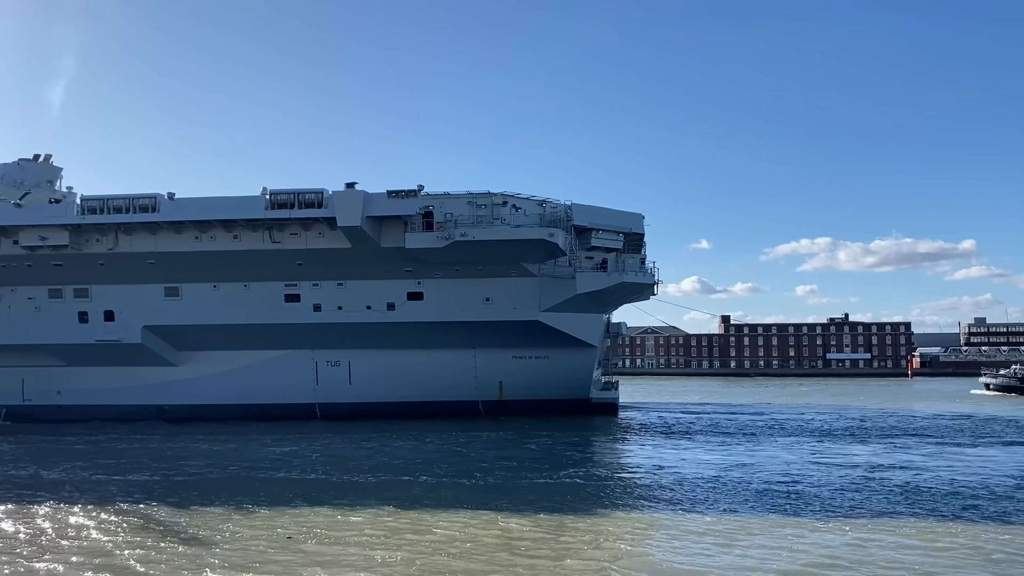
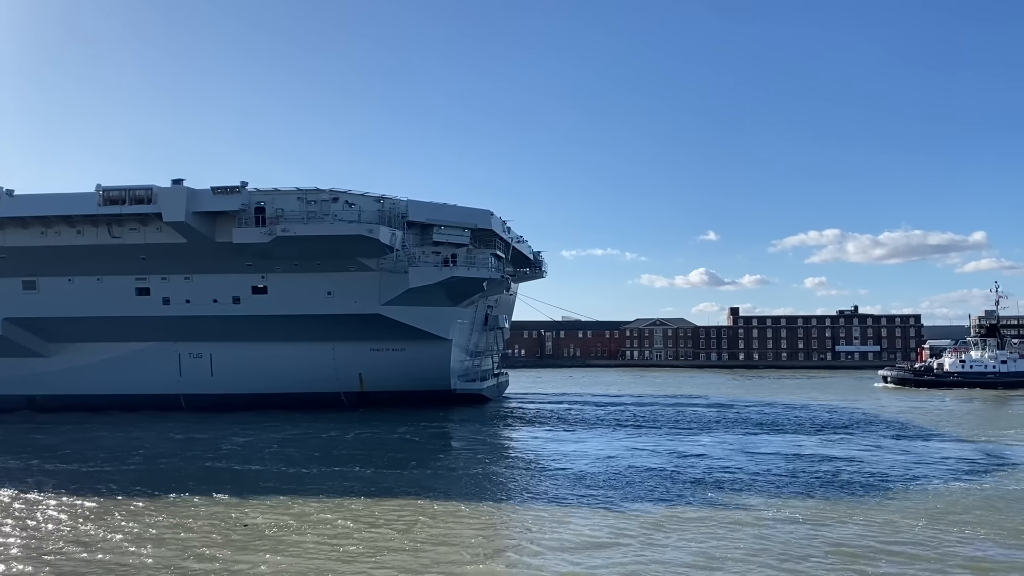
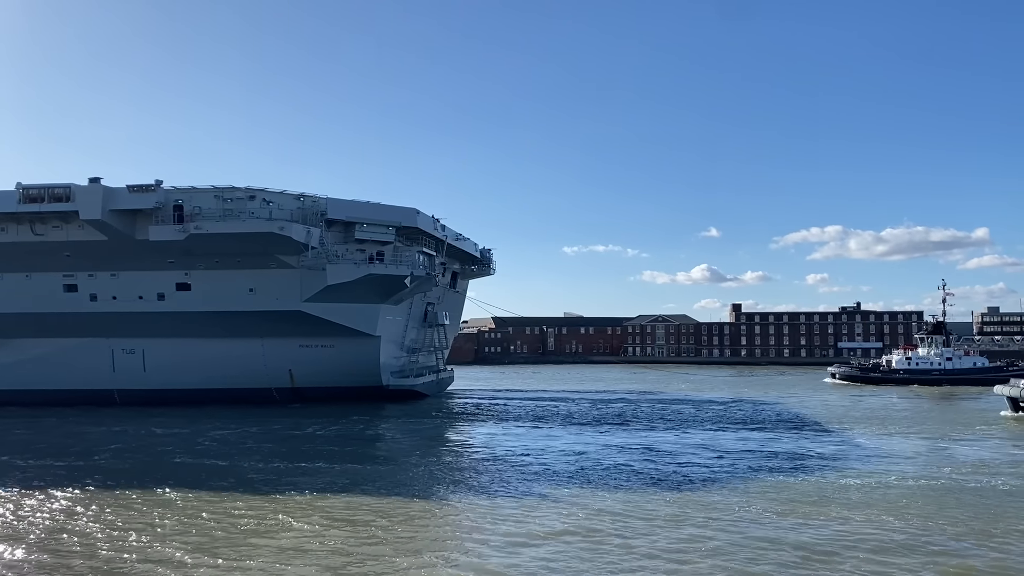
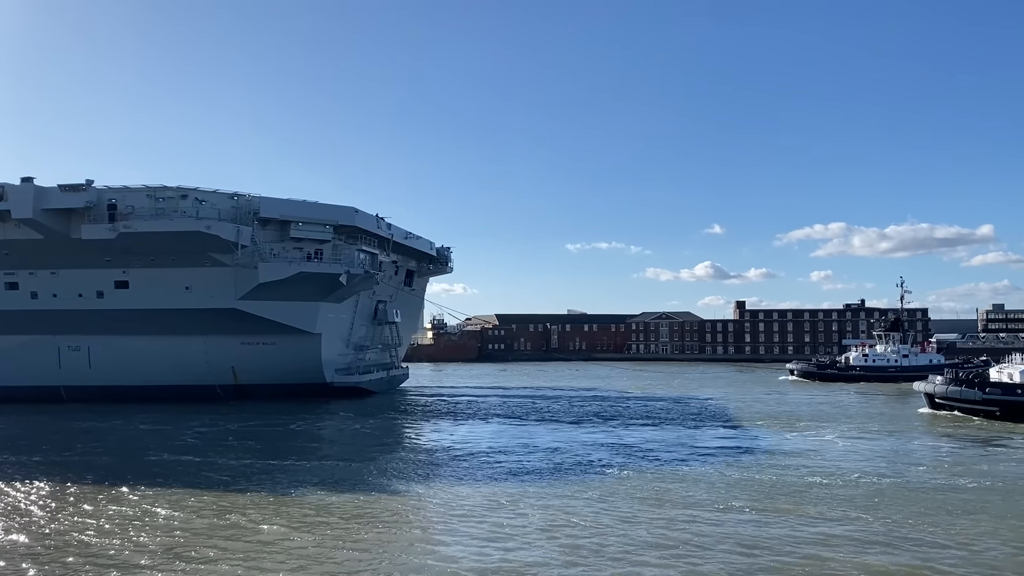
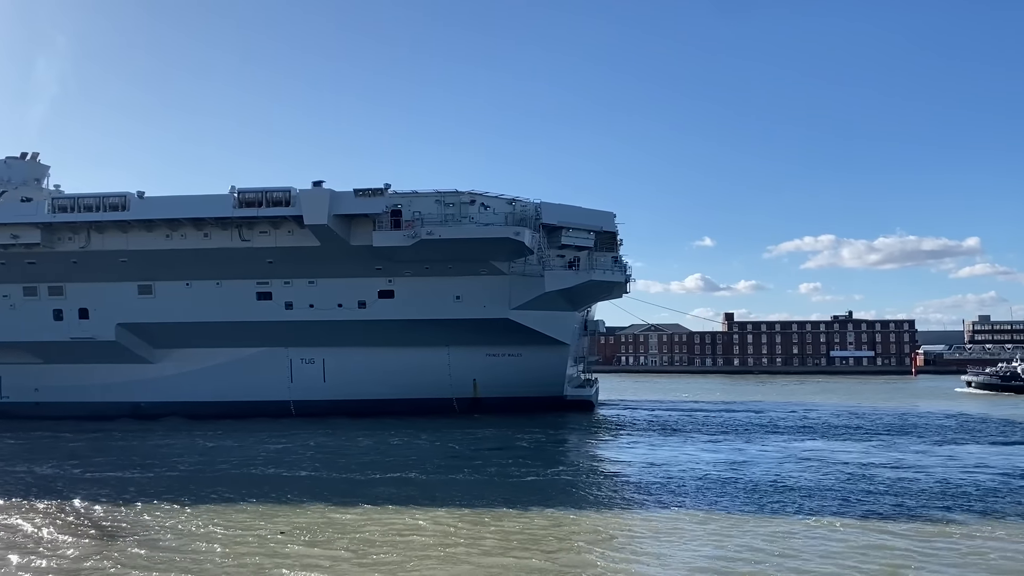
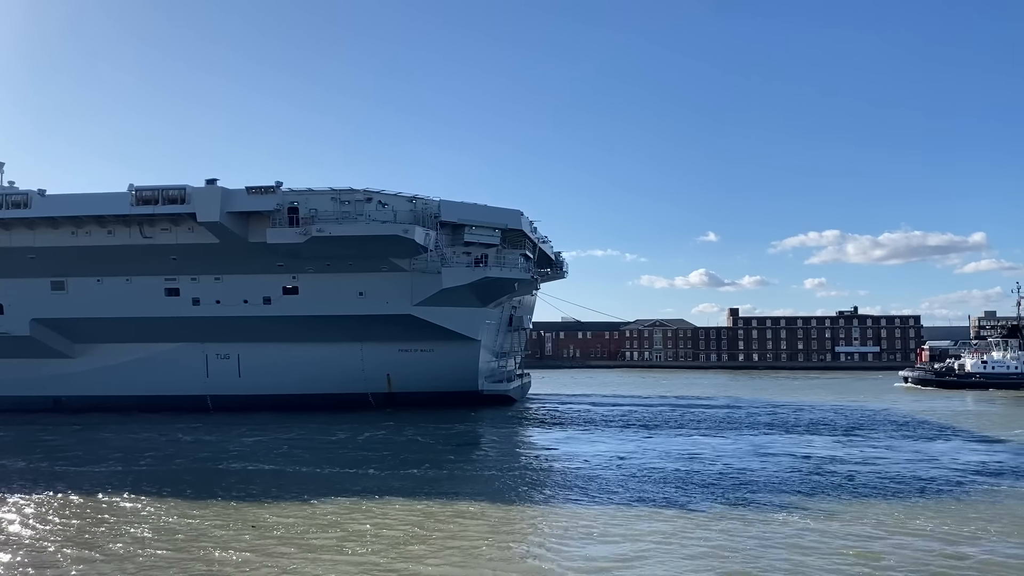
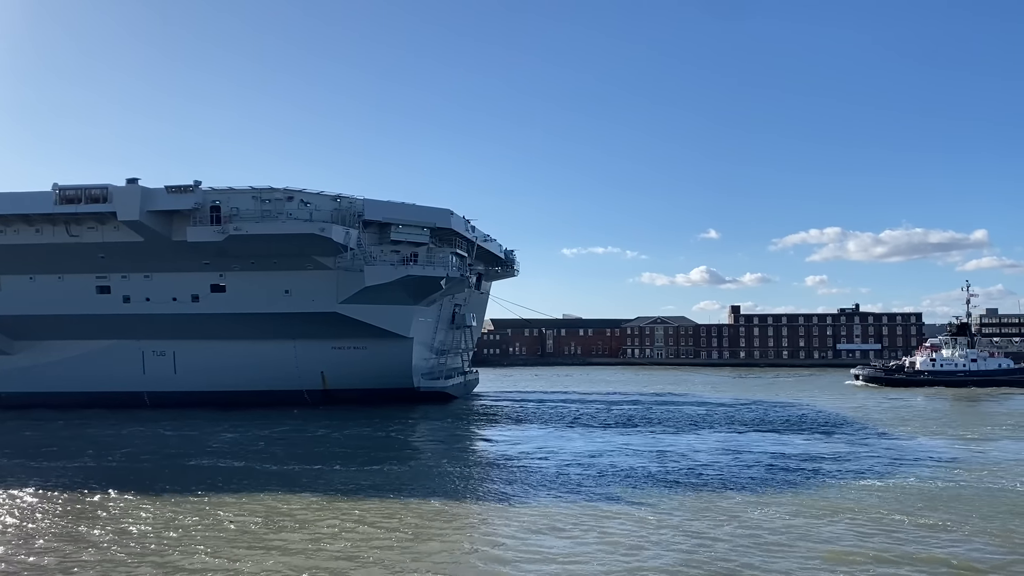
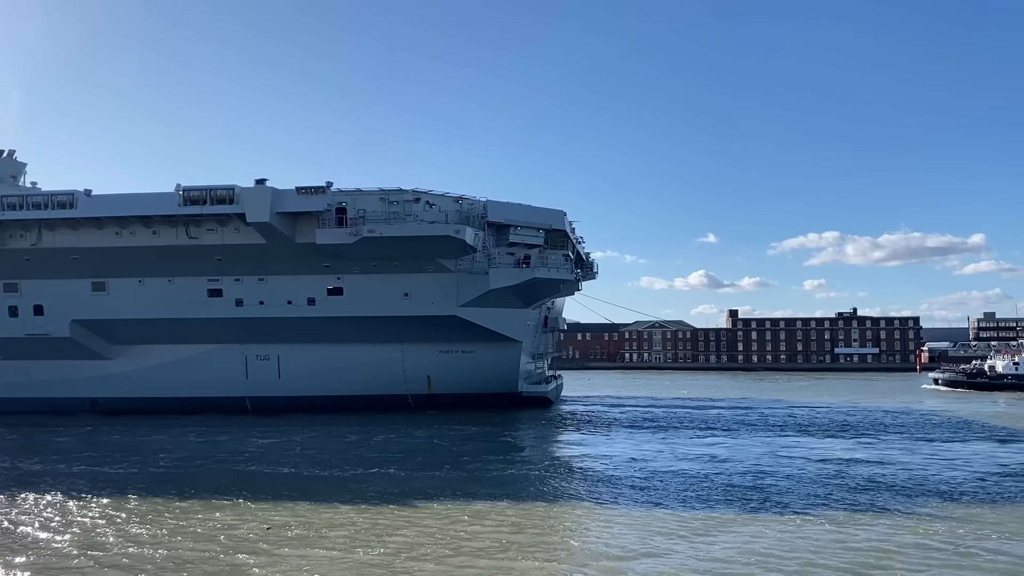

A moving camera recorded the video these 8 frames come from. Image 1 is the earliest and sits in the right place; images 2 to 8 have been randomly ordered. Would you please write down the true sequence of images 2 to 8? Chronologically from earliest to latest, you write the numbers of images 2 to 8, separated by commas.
5, 8, 6, 2, 7, 3, 4
